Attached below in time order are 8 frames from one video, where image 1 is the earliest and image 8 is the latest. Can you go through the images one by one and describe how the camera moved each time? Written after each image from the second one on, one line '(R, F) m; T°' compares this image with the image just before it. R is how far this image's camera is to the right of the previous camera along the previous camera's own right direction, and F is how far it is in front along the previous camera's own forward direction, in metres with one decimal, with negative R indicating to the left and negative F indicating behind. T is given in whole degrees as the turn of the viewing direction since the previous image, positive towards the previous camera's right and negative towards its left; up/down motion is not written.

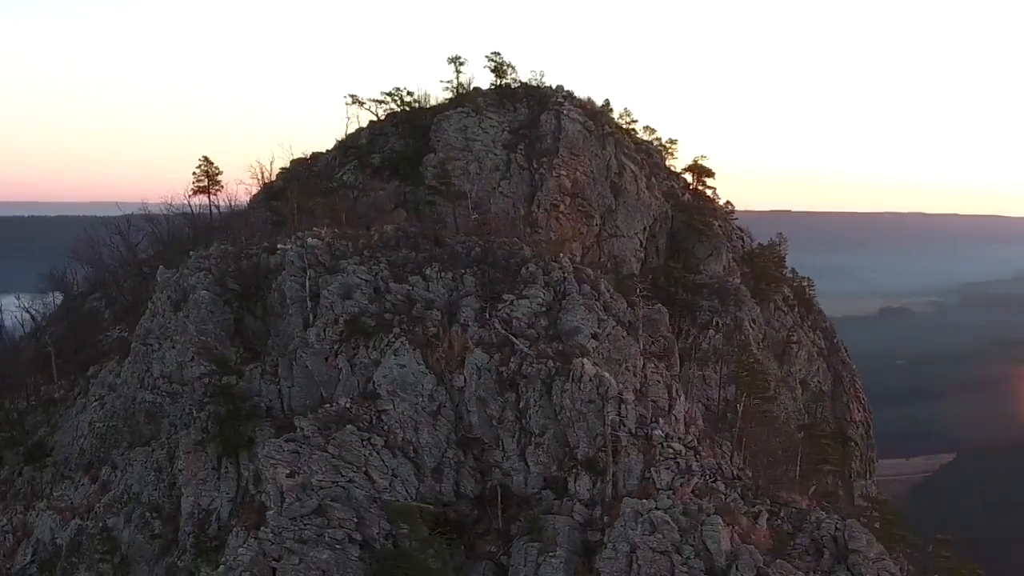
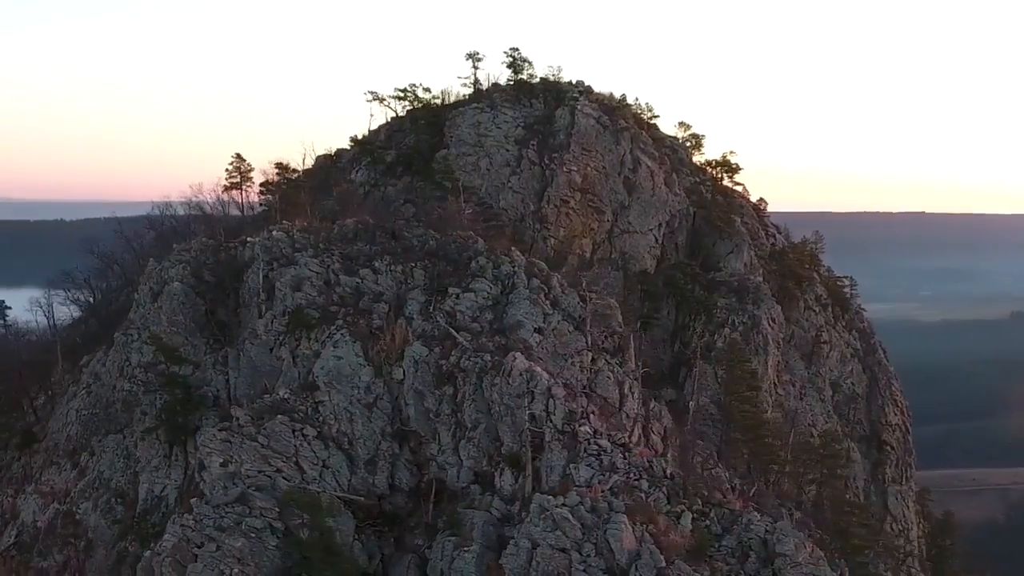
(+2.6, +0.3) m; -3°
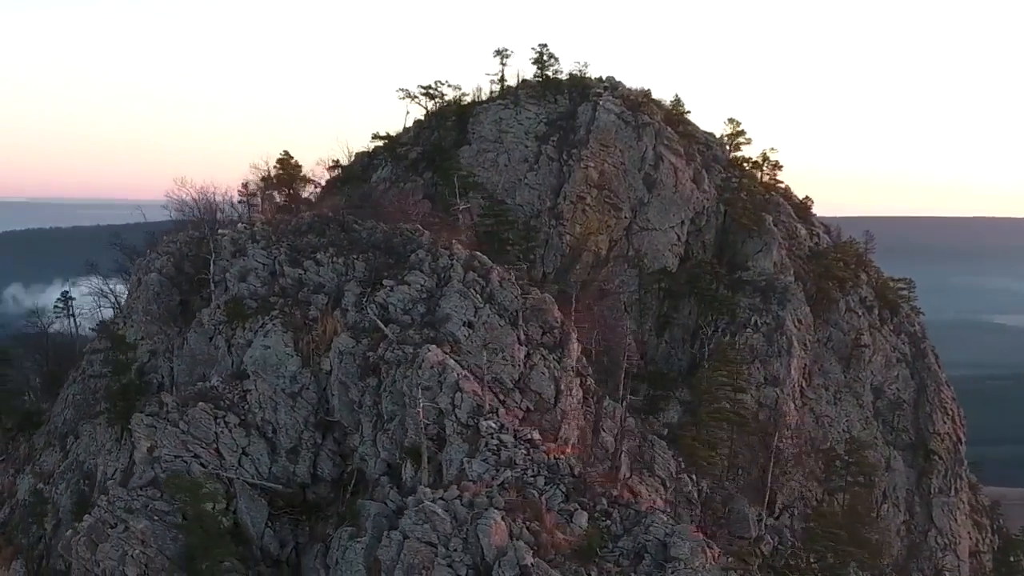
(+3.2, +0.4) m; -4°
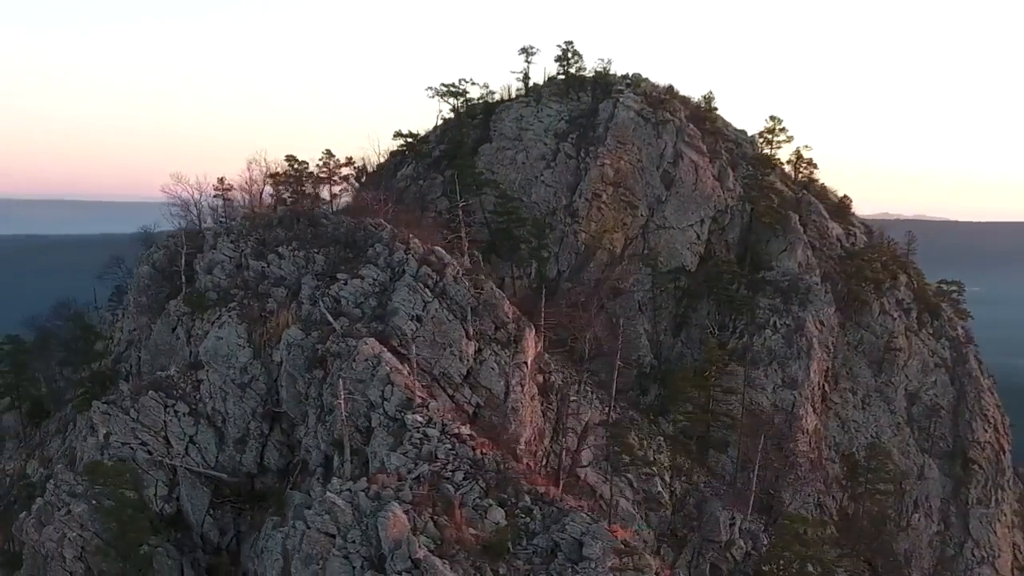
(+2.5, +0.2) m; -4°
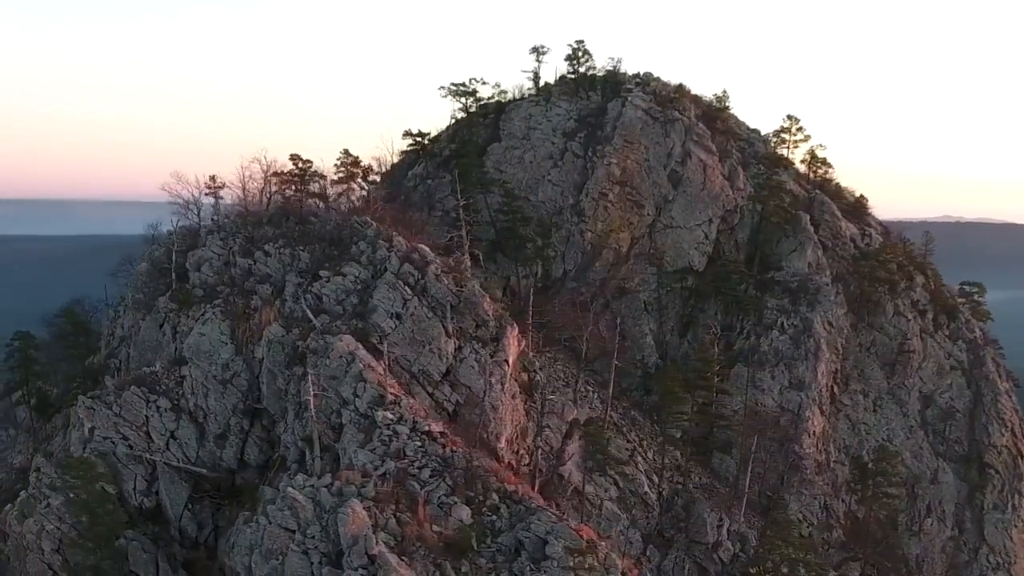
(+1.0, 0.0) m; -2°
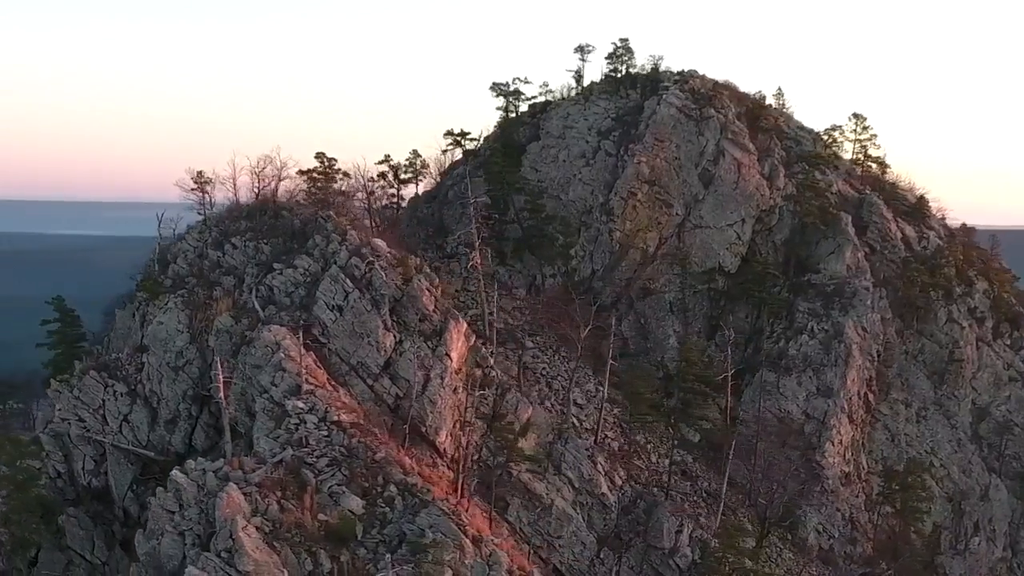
(+3.5, +0.1) m; -6°
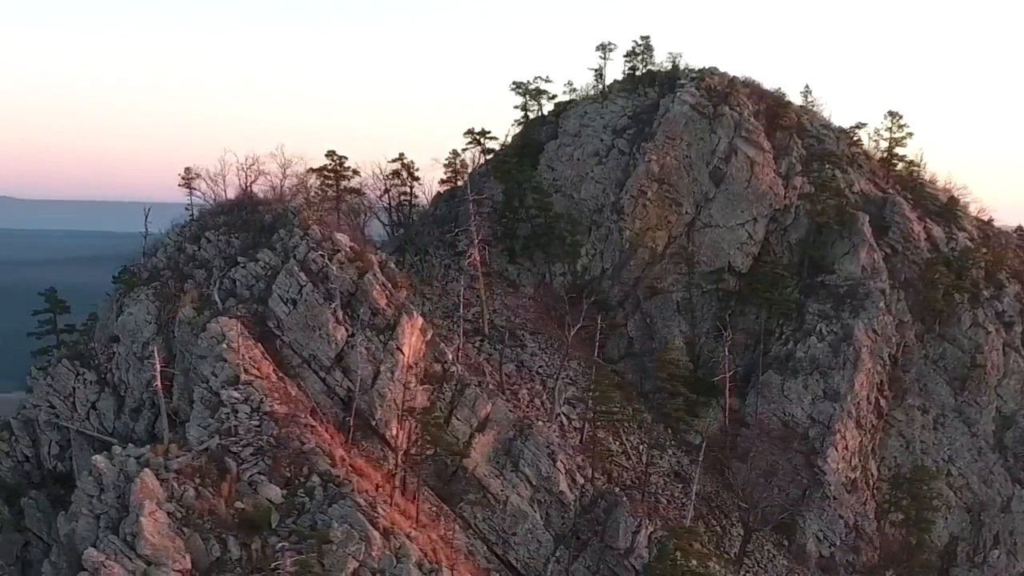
(+2.5, -0.1) m; -3°
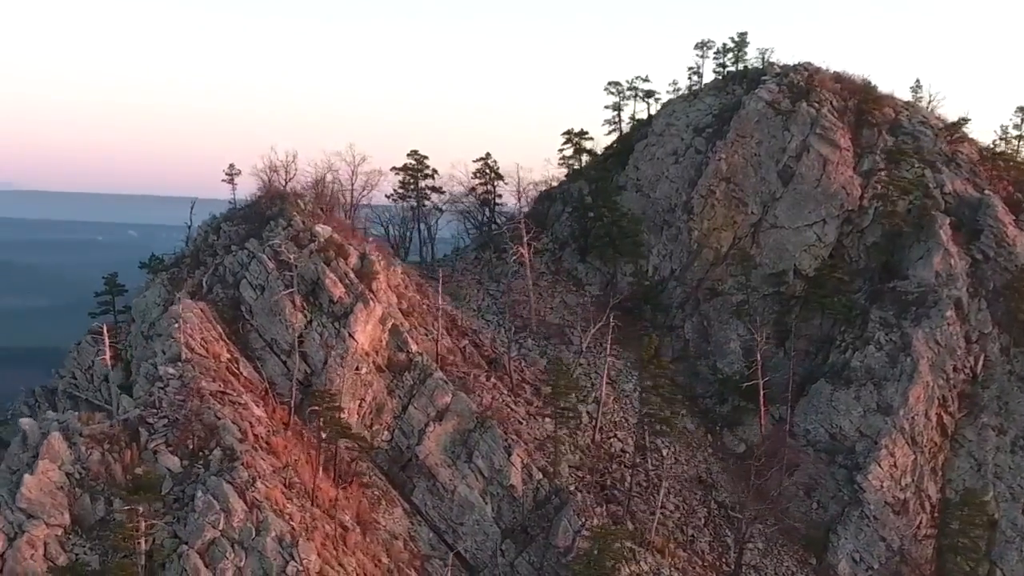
(+5.4, -0.3) m; -11°
